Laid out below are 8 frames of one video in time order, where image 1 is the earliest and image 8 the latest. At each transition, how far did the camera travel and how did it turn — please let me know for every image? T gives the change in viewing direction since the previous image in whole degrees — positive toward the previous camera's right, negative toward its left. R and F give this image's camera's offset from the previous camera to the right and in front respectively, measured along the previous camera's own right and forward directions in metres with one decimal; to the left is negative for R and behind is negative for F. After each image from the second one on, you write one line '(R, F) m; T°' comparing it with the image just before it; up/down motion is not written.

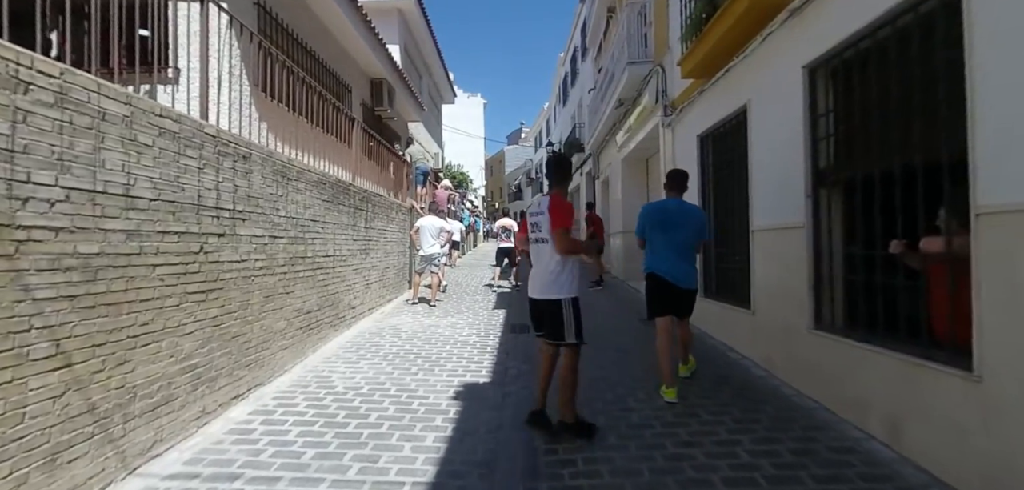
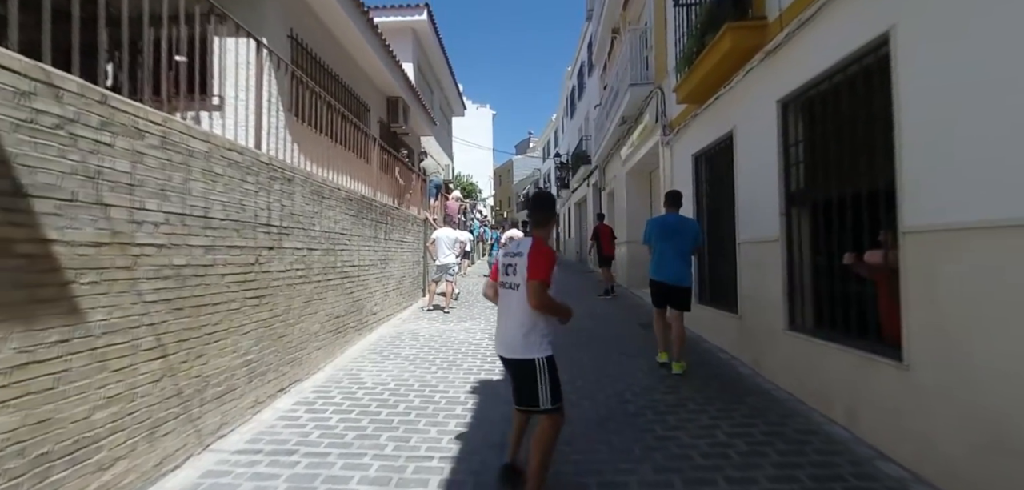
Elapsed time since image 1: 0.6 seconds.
(0.0, -0.5) m; -1°
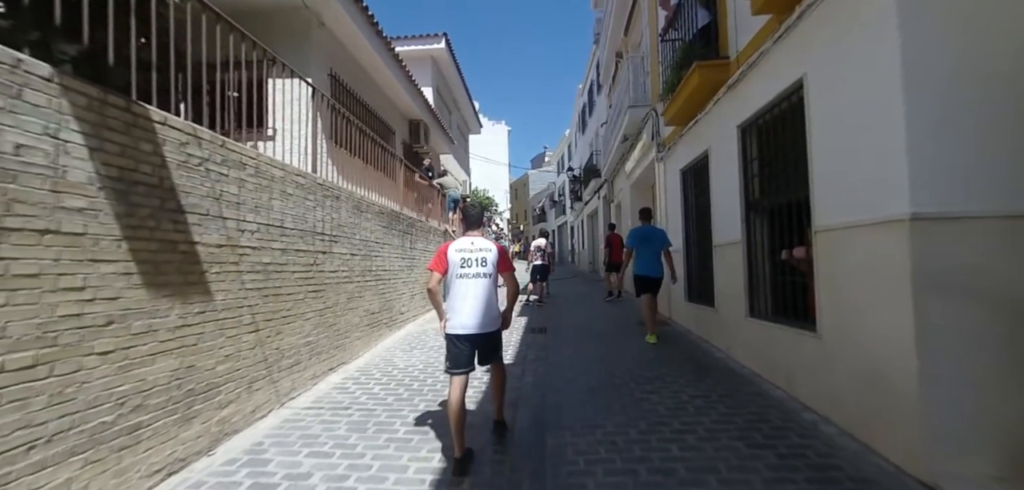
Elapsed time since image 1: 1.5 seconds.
(+0.1, -0.9) m; -2°
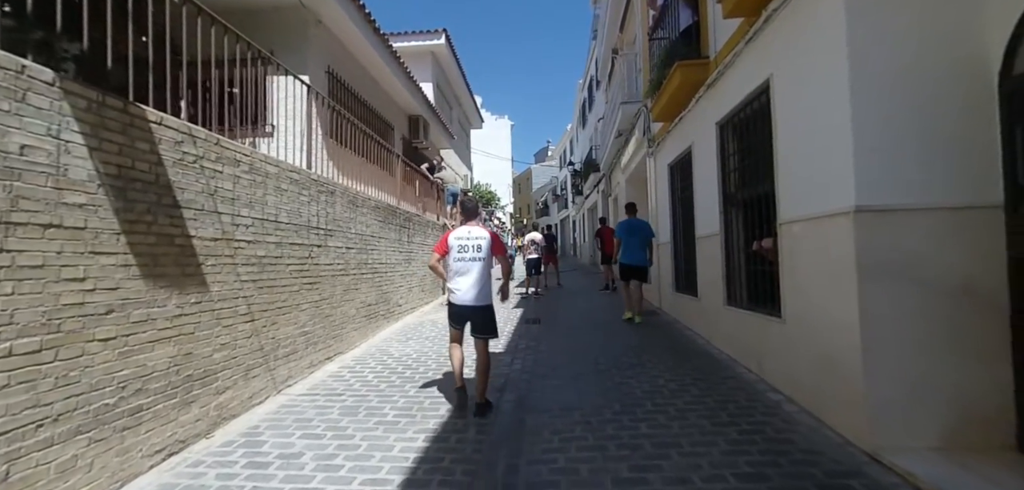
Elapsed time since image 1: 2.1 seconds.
(+0.2, -0.2) m; -1°
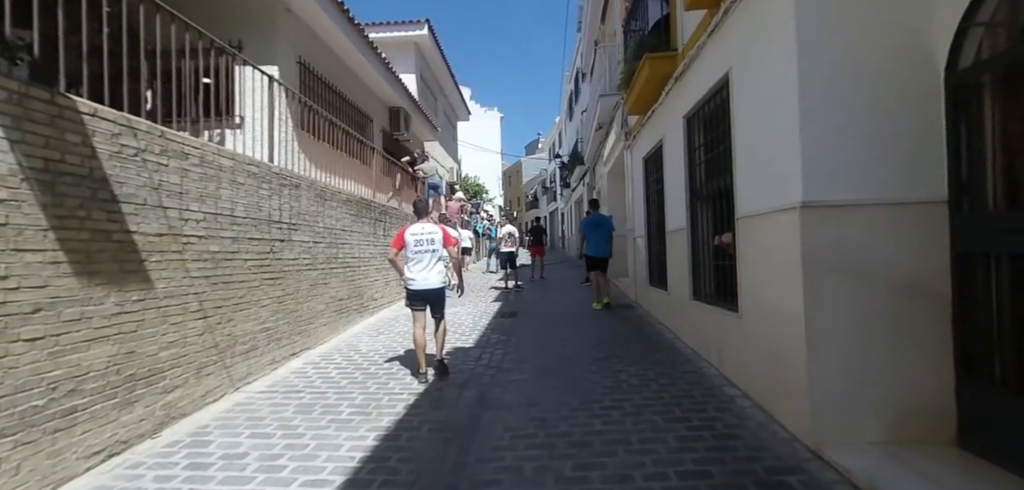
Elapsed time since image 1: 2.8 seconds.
(+0.3, +0.1) m; +1°
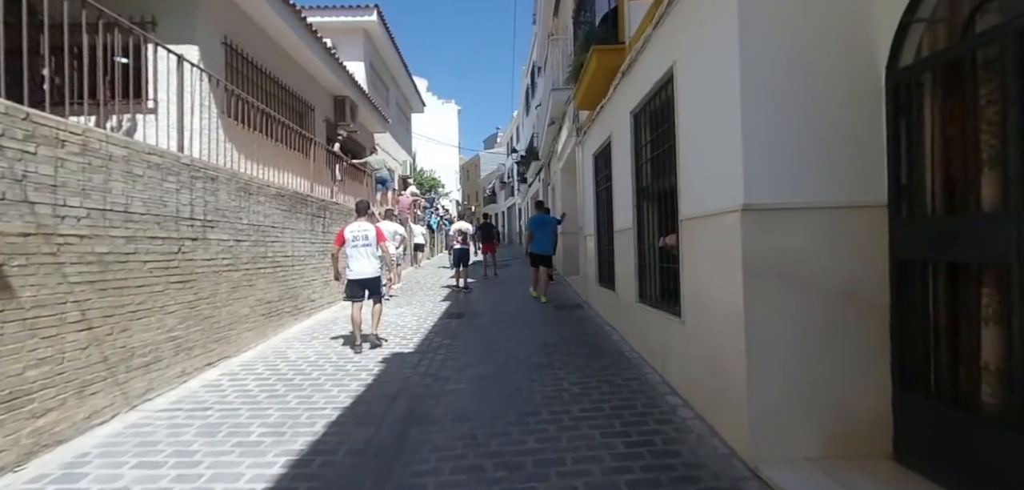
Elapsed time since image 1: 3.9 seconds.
(+0.2, +0.2) m; +5°
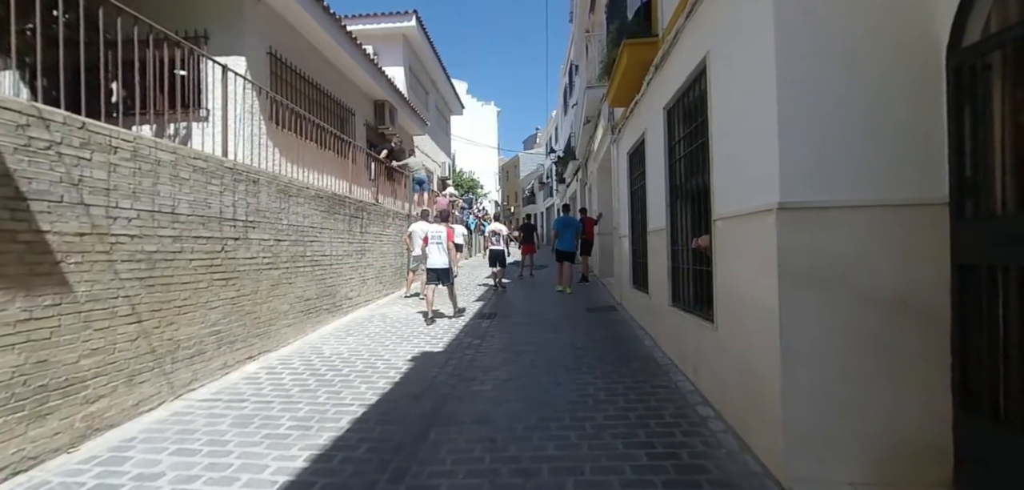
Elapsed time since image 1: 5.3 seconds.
(+0.2, 0.0) m; -5°
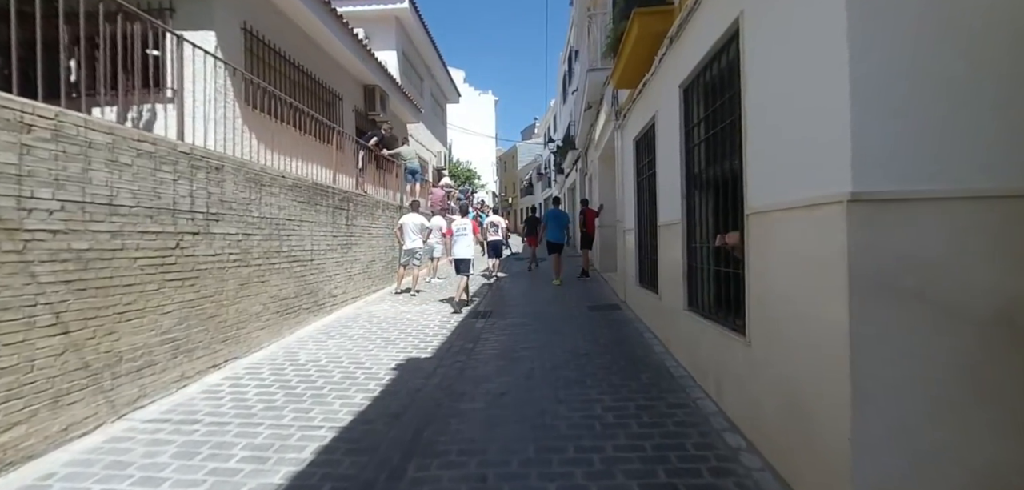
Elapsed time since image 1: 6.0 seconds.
(0.0, +0.6) m; 0°
